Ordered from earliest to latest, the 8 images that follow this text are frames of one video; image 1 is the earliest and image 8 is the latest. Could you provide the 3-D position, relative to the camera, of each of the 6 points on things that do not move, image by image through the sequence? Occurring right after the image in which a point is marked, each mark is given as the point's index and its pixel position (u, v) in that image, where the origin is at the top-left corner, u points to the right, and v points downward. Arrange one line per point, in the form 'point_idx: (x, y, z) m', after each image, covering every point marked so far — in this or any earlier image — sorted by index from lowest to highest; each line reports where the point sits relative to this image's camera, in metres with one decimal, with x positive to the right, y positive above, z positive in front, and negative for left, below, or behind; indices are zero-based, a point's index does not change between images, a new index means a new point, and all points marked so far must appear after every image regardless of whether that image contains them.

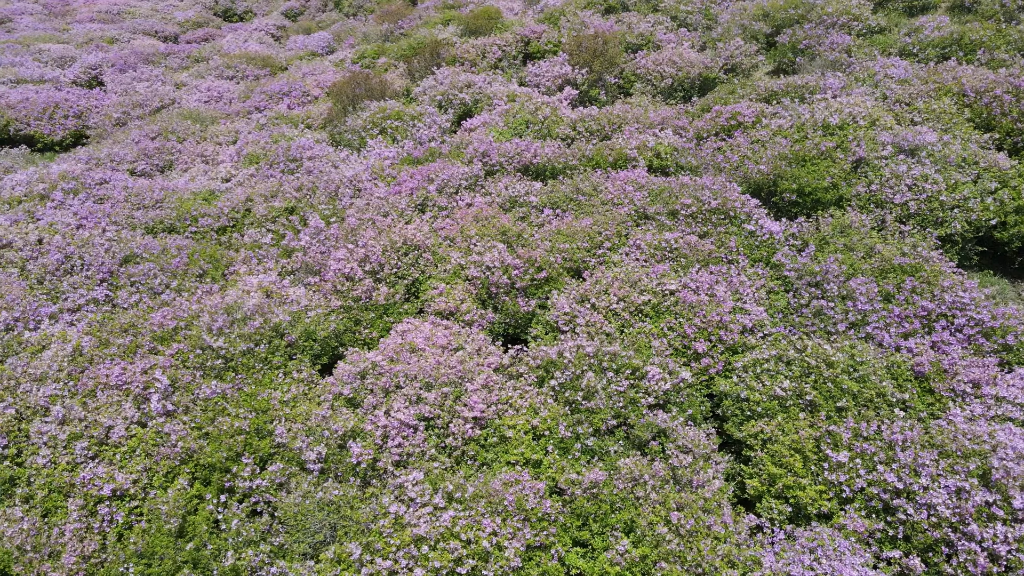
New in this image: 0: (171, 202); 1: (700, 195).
0: (-7.5, +1.9, +13.3) m
1: (+3.3, +1.6, +10.7) m
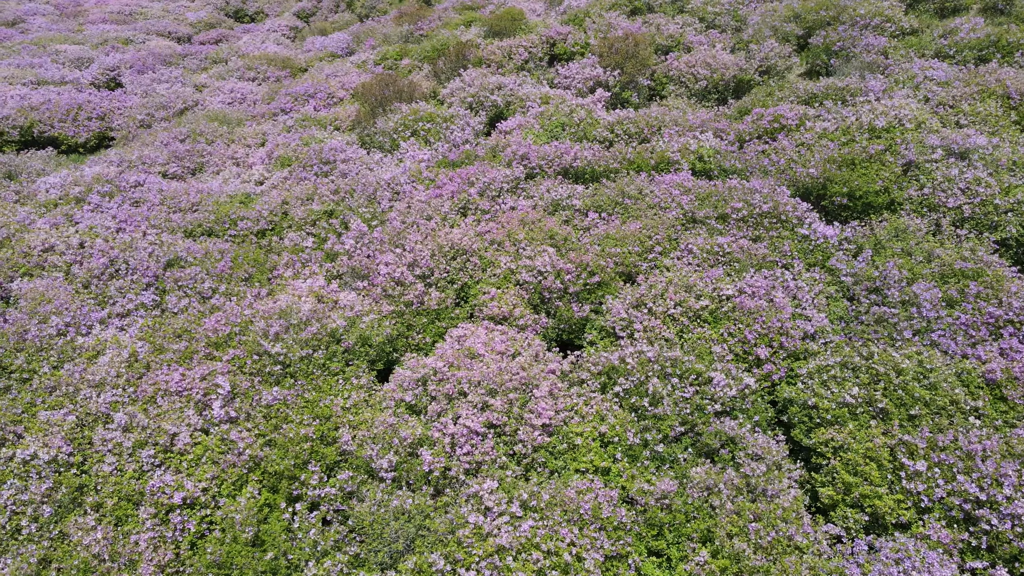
0: (-6.7, +1.8, +13.3) m
1: (+4.2, +1.6, +10.6) m
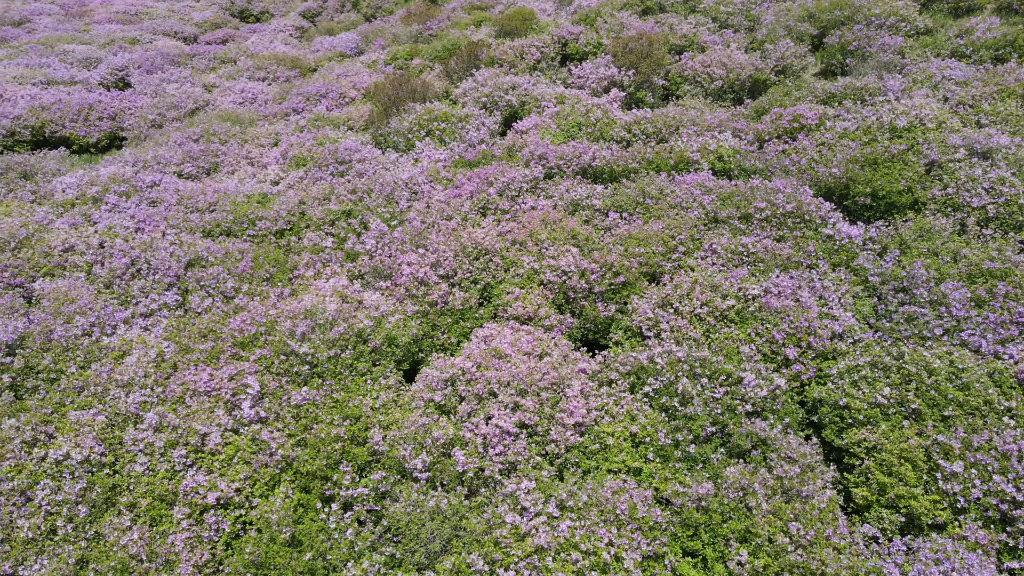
0: (-6.3, +1.8, +13.3) m
1: (+4.6, +1.6, +10.6) m
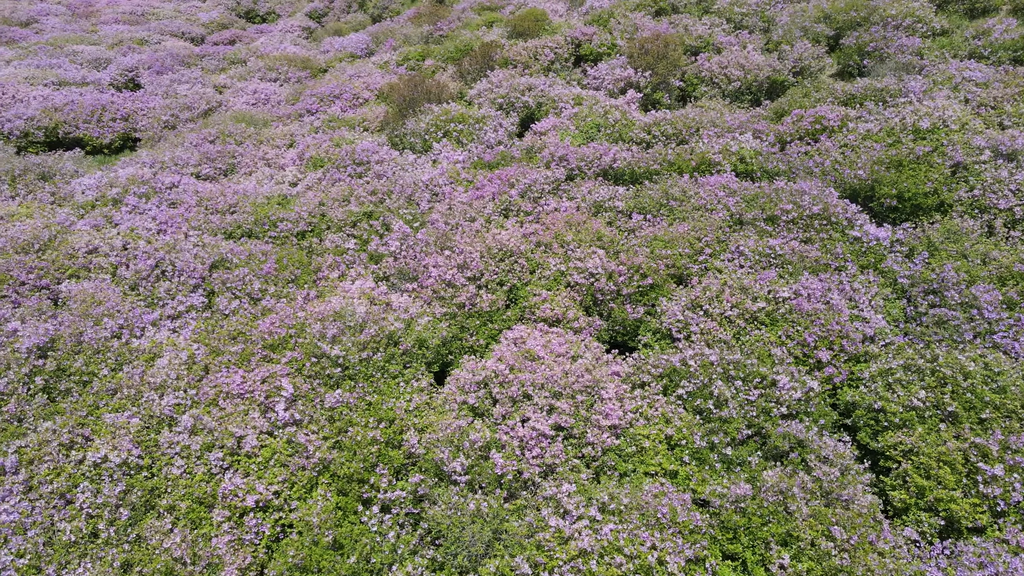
0: (-5.8, +1.8, +13.3) m
1: (+5.0, +1.5, +10.6) m
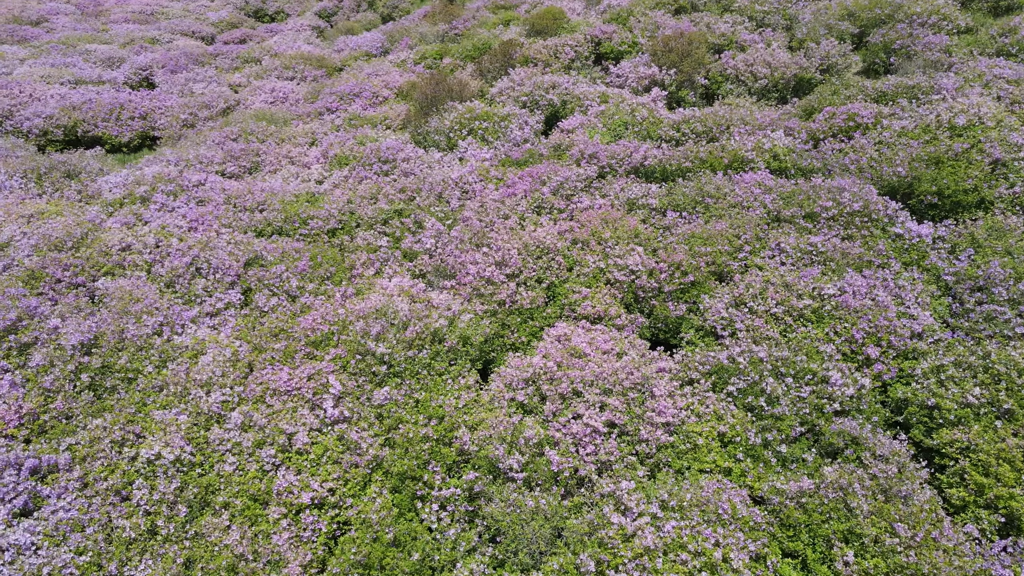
0: (-5.2, +1.8, +13.3) m
1: (+5.7, +1.6, +10.6) m
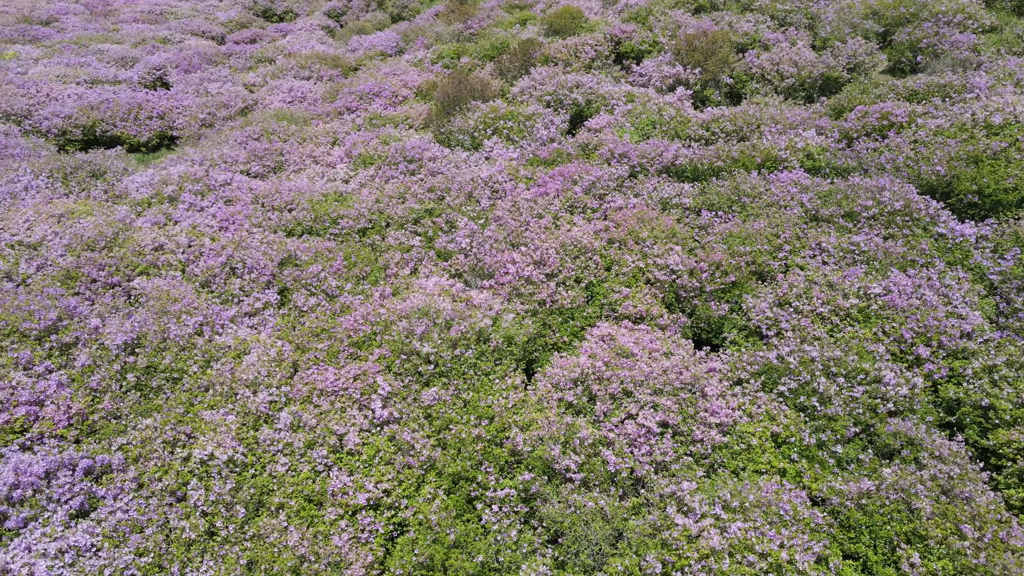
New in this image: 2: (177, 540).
0: (-4.5, +1.8, +13.2) m
1: (+6.3, +1.6, +10.5) m
2: (-3.5, -2.7, +6.4) m
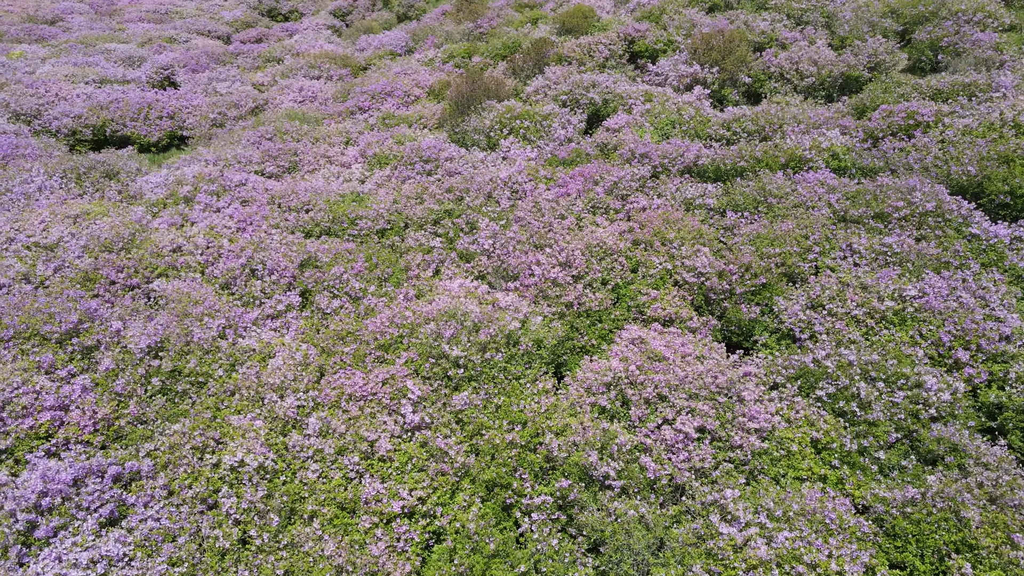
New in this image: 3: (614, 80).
0: (-4.1, +1.8, +13.1) m
1: (+6.7, +1.6, +10.4) m
2: (-3.1, -2.7, +6.3) m
3: (+2.8, +5.8, +17.0) m
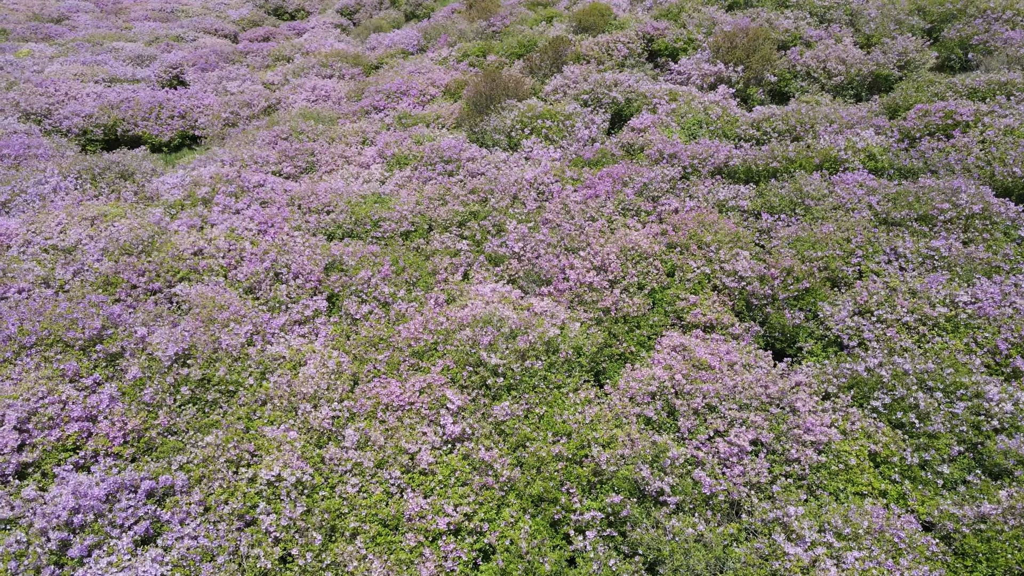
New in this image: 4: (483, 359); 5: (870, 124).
0: (-3.5, +1.7, +12.8) m
1: (+7.3, +1.5, +10.1) m
2: (-2.6, -2.8, +6.0) m
3: (+3.4, +5.7, +16.7) m
4: (-0.4, -1.0, +8.3) m
5: (+7.5, +3.5, +12.8) m
